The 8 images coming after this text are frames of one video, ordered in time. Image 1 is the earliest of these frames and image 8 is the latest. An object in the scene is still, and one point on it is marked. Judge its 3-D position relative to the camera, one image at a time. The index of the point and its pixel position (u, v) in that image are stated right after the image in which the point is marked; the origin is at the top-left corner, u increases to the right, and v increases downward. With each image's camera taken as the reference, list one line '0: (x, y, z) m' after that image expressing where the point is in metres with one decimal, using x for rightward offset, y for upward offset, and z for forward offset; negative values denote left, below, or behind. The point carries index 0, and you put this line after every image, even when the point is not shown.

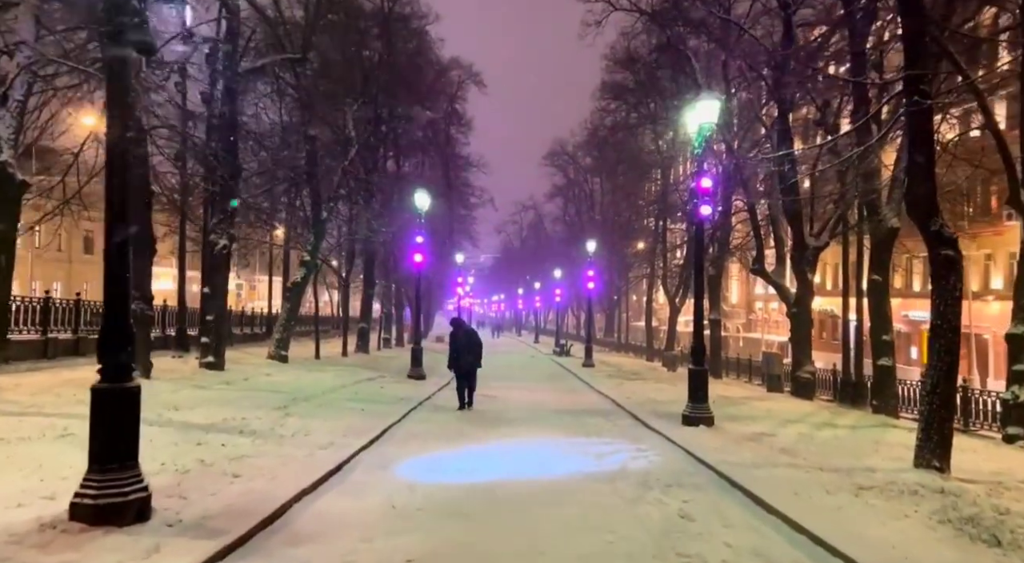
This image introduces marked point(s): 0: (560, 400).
0: (+1.3, -3.2, +19.9) m
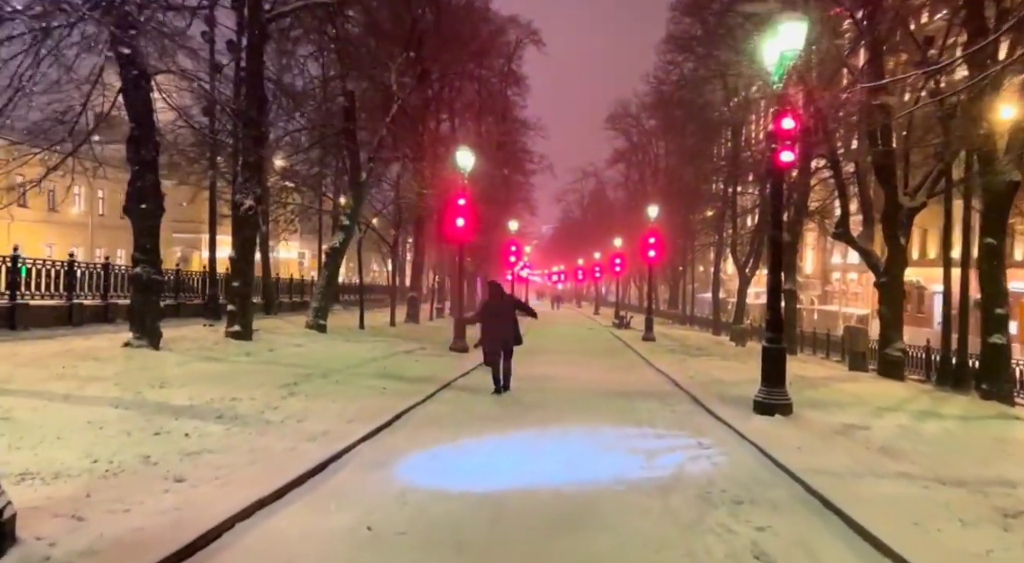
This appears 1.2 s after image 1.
0: (+2.4, -2.4, +17.9) m
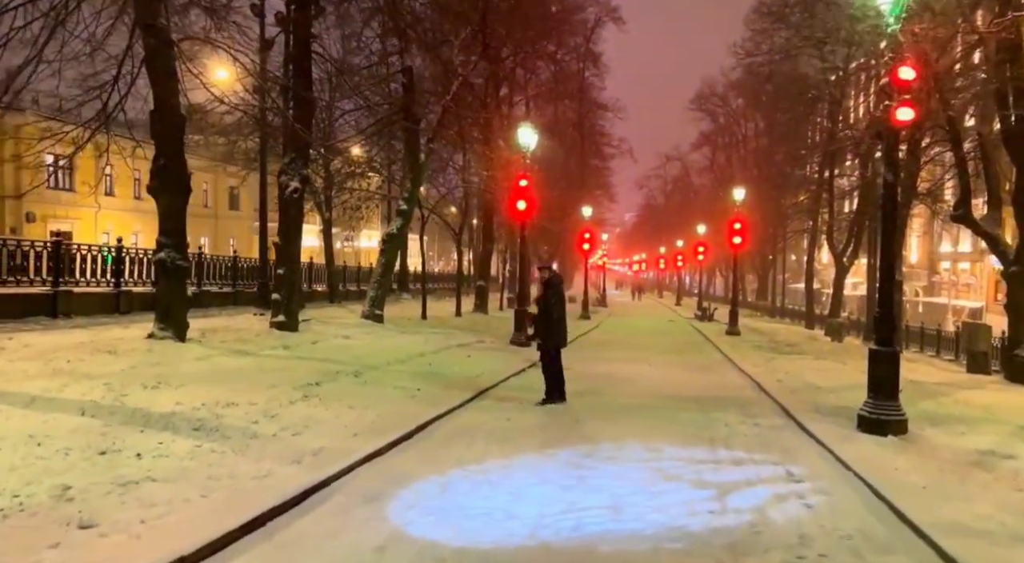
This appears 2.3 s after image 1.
0: (+3.8, -2.1, +15.9) m
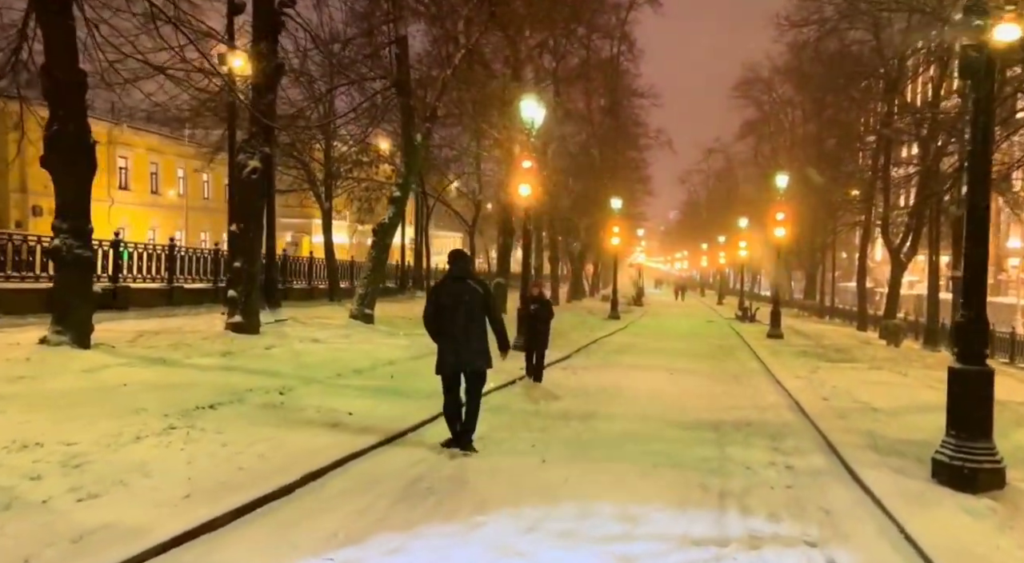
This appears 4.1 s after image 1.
0: (+3.5, -2.1, +13.1) m
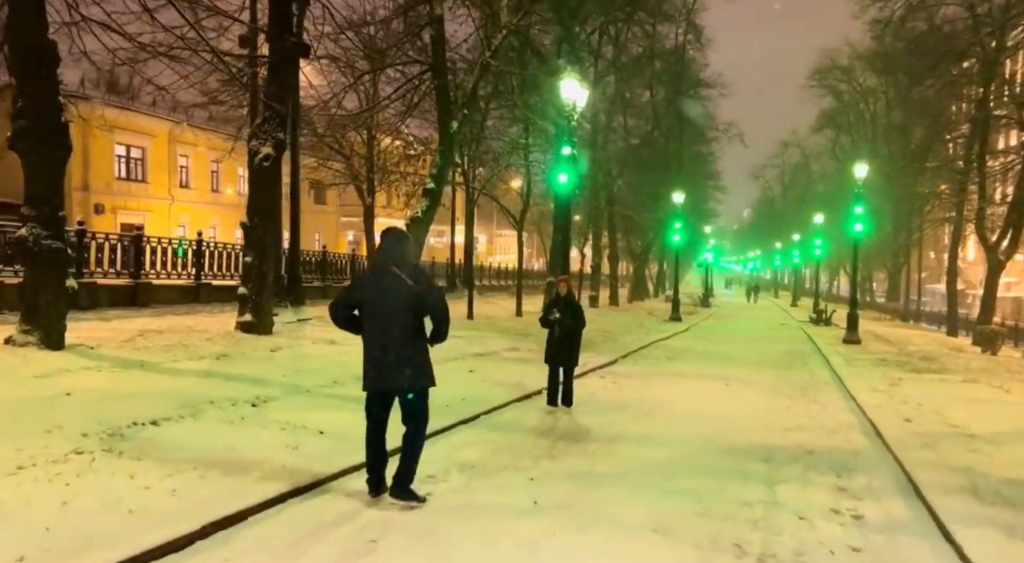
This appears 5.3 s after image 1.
0: (+3.9, -2.0, +11.2) m
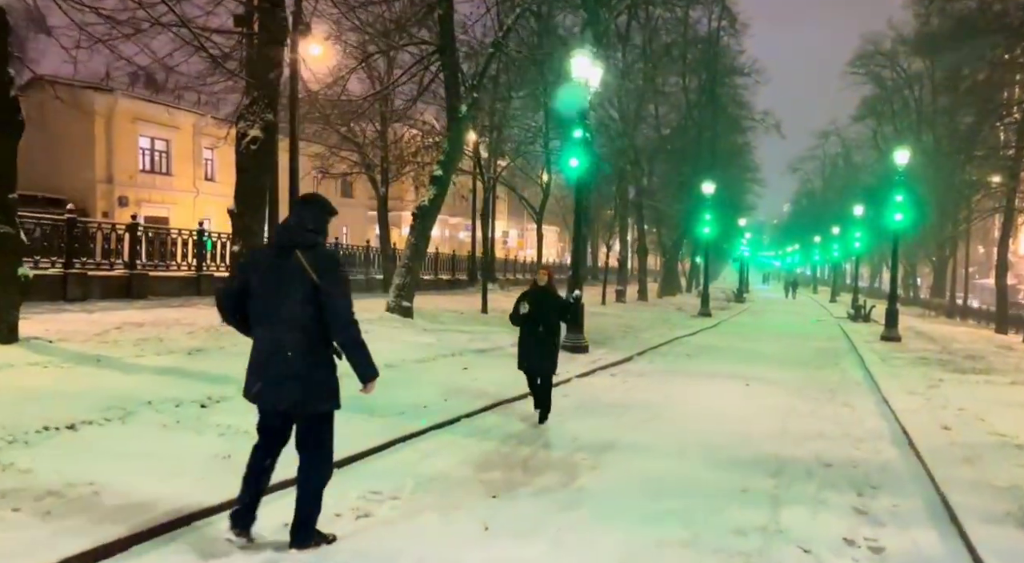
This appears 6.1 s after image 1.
0: (+3.7, -1.9, +10.1) m
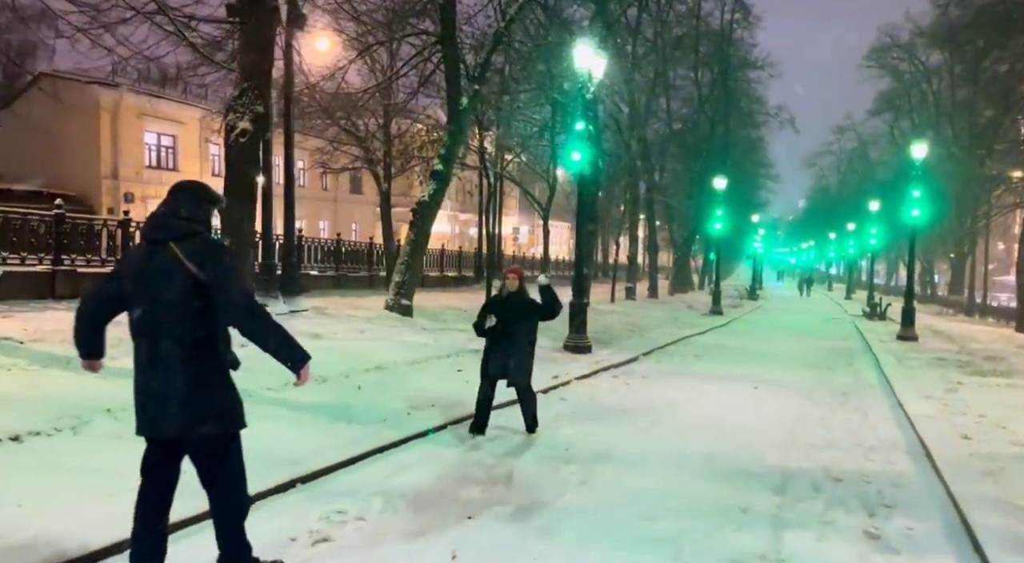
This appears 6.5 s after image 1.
0: (+3.6, -1.9, +9.5) m
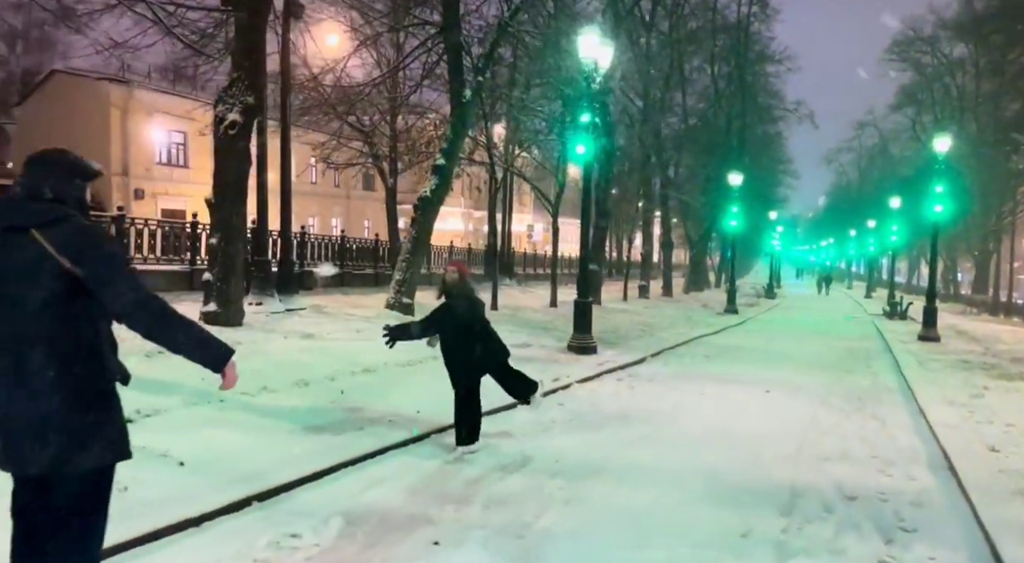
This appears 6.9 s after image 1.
0: (+3.5, -1.9, +8.9) m
